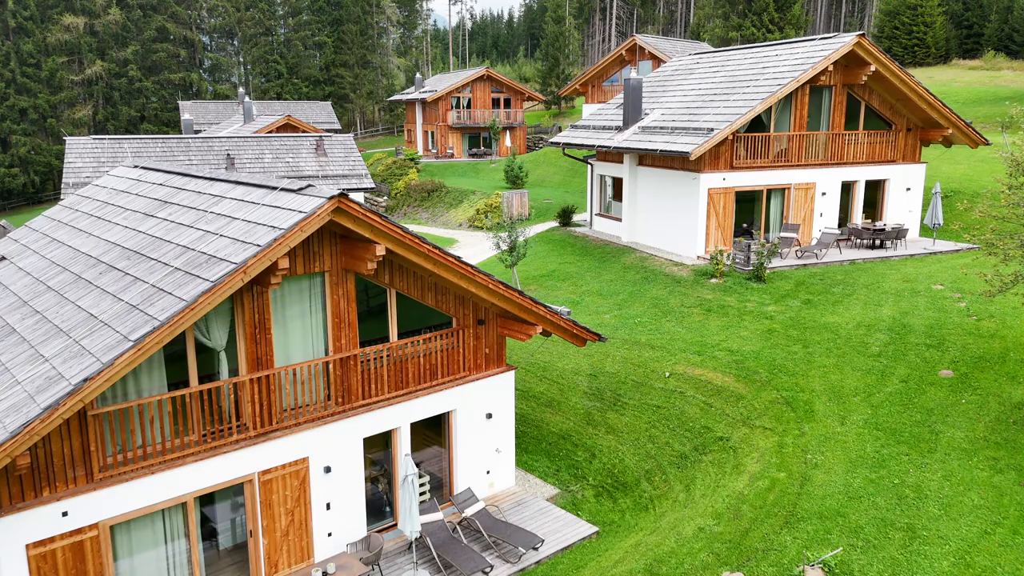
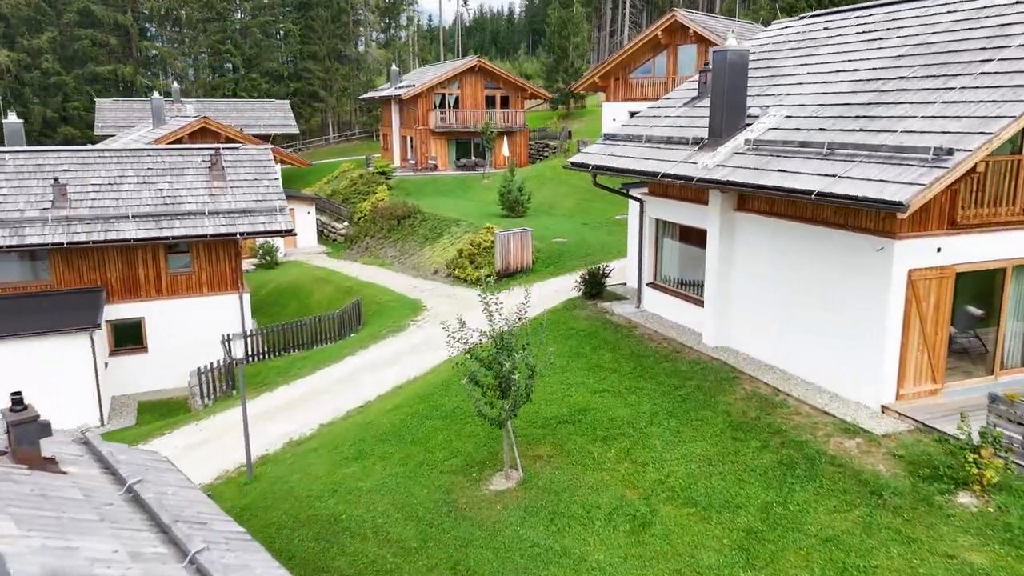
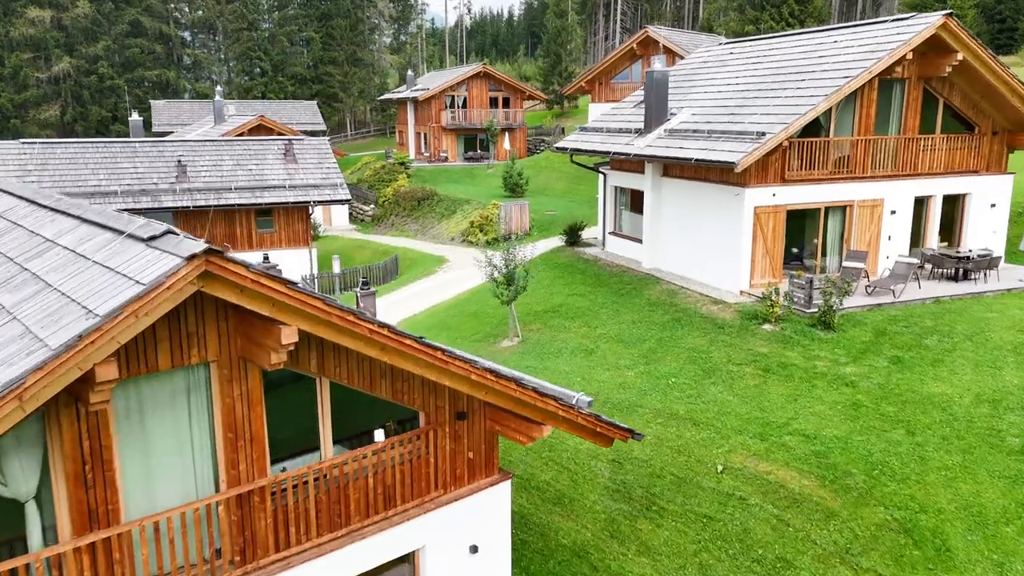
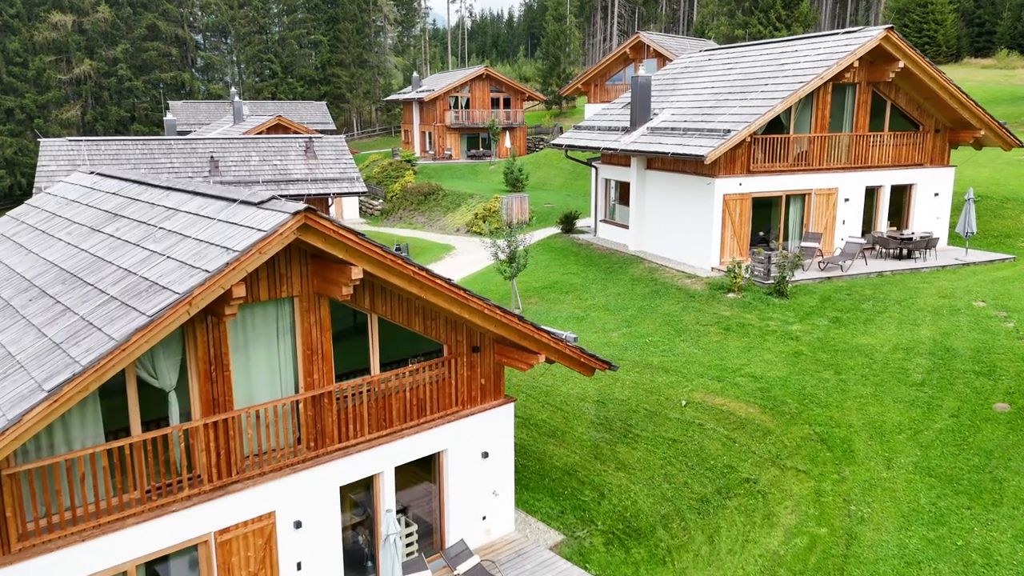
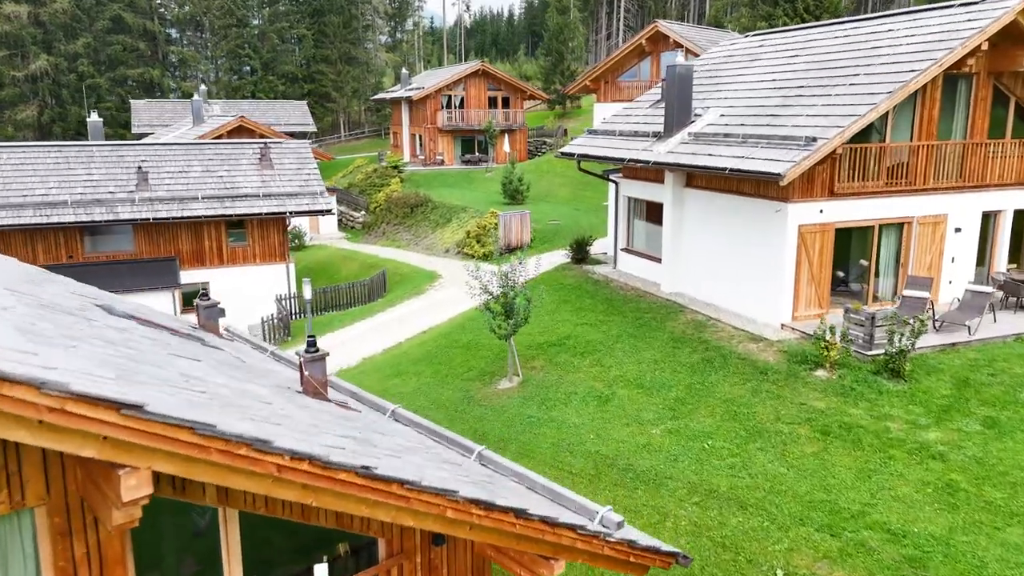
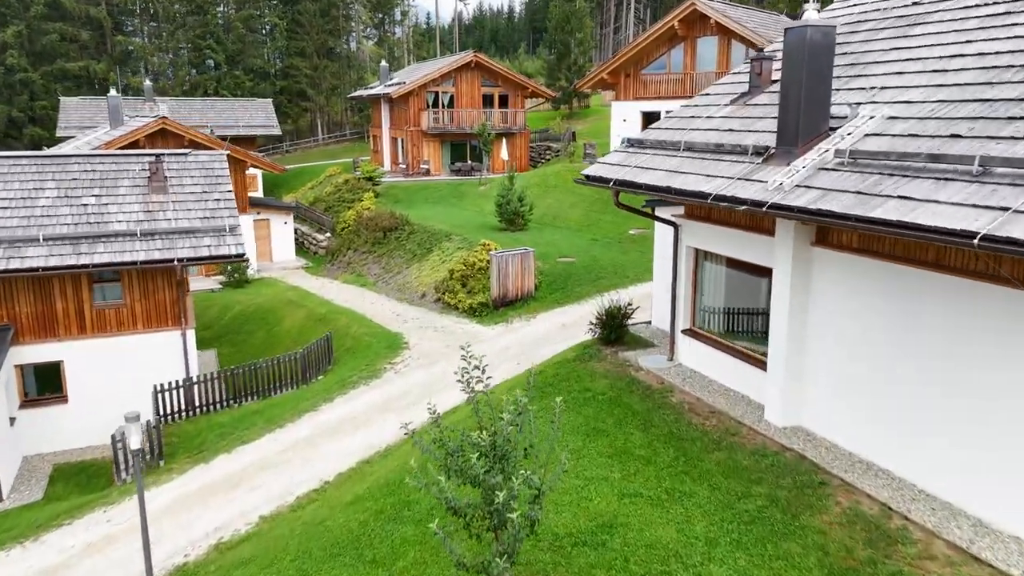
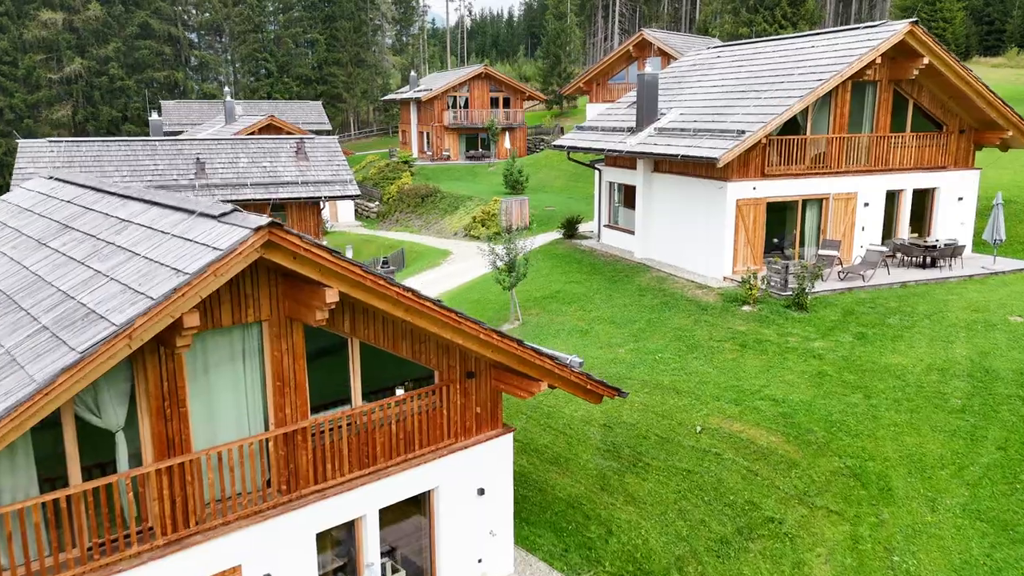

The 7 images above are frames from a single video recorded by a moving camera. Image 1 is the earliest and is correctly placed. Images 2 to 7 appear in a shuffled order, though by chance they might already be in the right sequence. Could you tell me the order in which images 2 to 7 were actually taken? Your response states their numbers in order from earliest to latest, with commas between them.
4, 7, 3, 5, 2, 6
